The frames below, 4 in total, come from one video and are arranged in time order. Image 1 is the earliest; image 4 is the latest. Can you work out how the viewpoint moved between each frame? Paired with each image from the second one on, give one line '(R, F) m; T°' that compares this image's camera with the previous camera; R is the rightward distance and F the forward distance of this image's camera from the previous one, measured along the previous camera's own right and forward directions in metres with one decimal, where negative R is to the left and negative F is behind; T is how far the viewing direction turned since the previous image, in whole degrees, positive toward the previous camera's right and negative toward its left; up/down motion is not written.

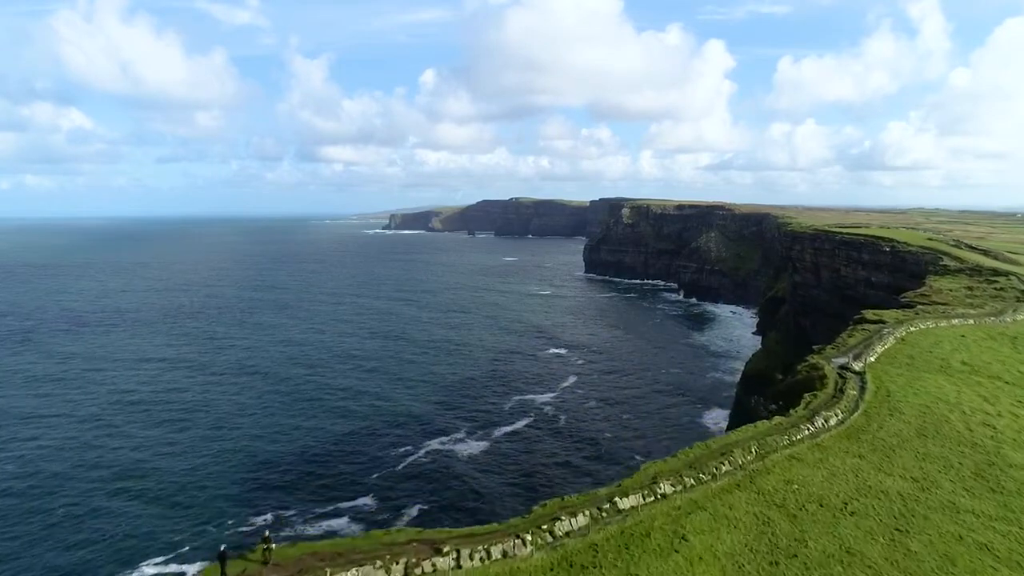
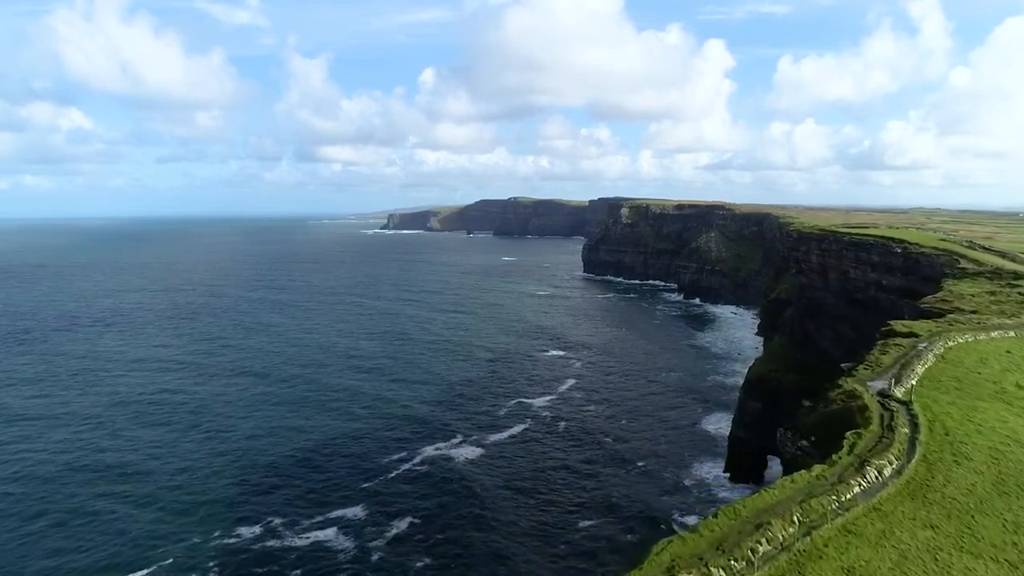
(+0.3, +1.3) m; 0°
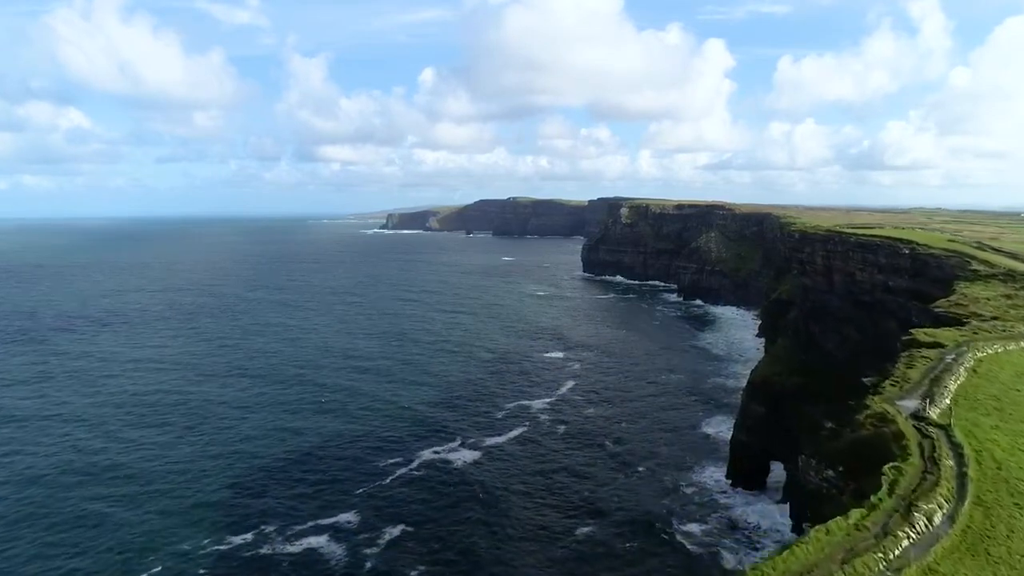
(+0.1, +0.8) m; 0°
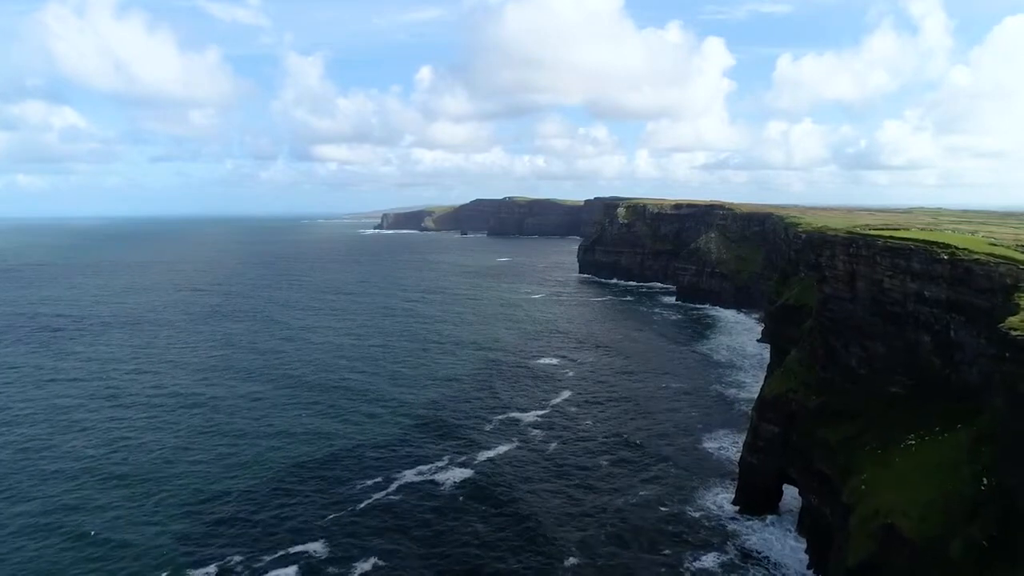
(+0.5, +3.4) m; 0°
